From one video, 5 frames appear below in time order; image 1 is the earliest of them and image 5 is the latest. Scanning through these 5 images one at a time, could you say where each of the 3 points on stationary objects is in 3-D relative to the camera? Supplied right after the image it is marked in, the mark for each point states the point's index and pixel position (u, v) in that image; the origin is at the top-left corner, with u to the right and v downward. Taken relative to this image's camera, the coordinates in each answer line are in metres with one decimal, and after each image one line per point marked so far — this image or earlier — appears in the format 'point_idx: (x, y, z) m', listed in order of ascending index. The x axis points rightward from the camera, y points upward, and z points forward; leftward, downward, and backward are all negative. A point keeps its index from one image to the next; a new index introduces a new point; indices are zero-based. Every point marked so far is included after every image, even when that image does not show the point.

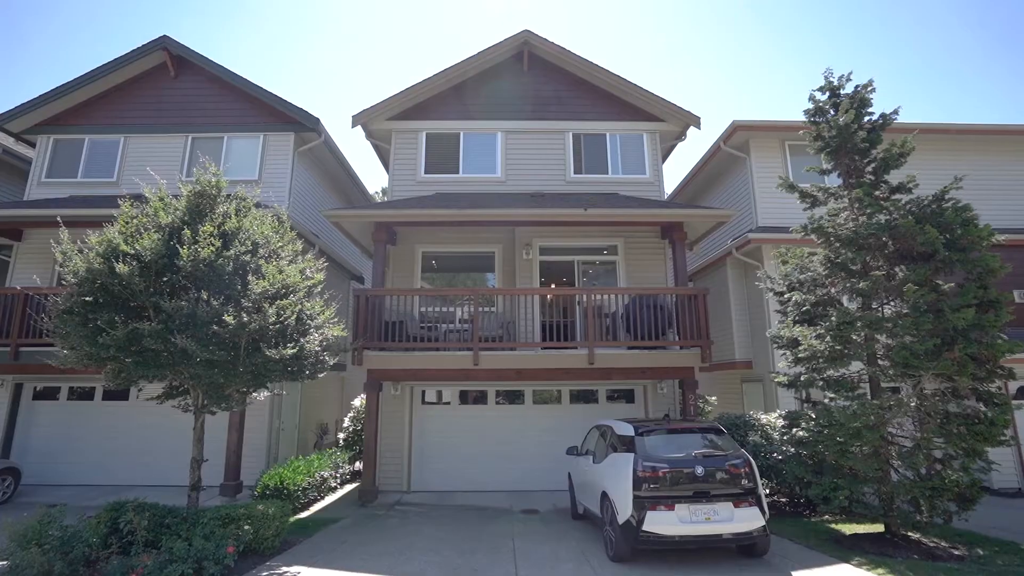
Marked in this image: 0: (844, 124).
0: (+4.8, +2.4, +7.0) m
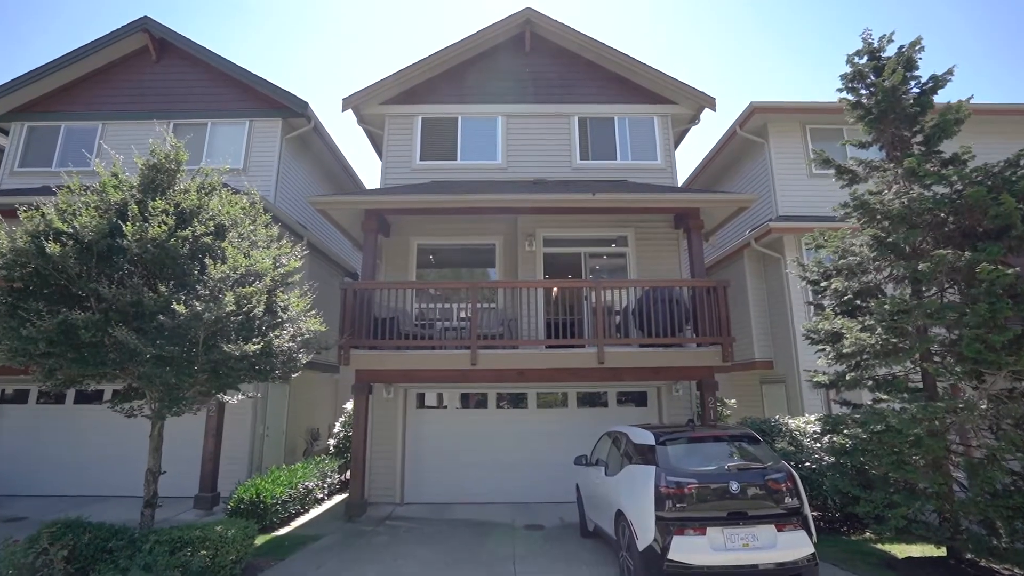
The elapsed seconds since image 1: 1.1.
0: (+4.8, +2.5, +6.1) m
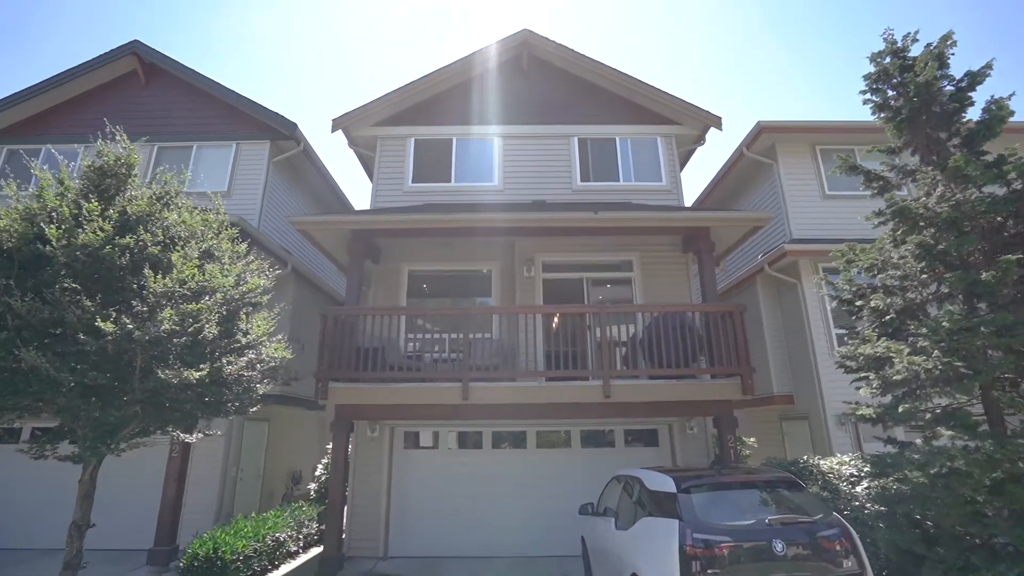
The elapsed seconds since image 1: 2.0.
0: (+4.7, +2.3, +5.6) m
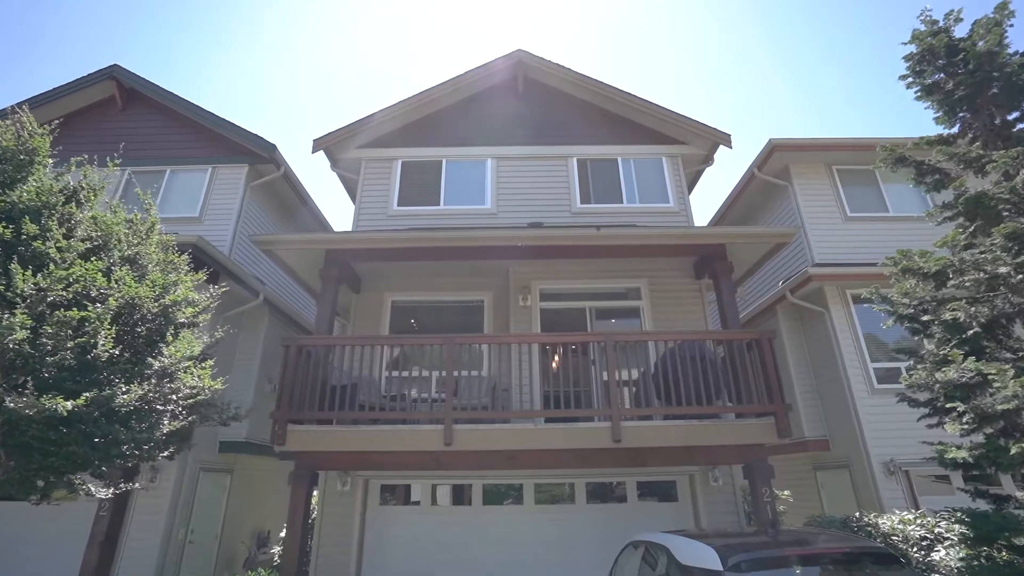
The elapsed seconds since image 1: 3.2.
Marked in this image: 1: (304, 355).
0: (+4.5, +2.2, +4.7) m
1: (-3.1, -1.0, +7.2) m
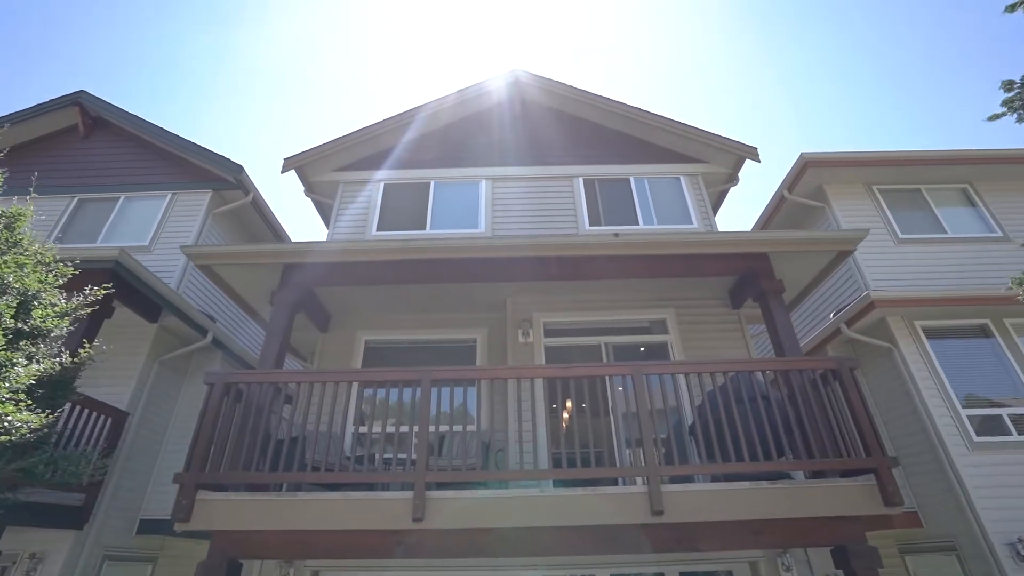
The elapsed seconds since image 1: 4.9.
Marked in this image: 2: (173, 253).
0: (+4.5, +2.4, +3.5) m
1: (-3.1, -1.2, +5.5) m
2: (-6.1, +0.6, +8.6) m
